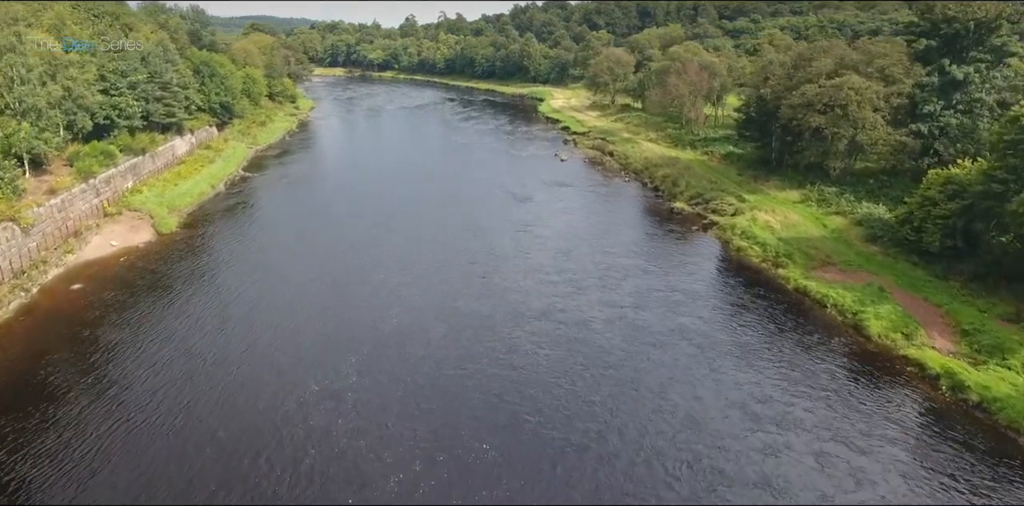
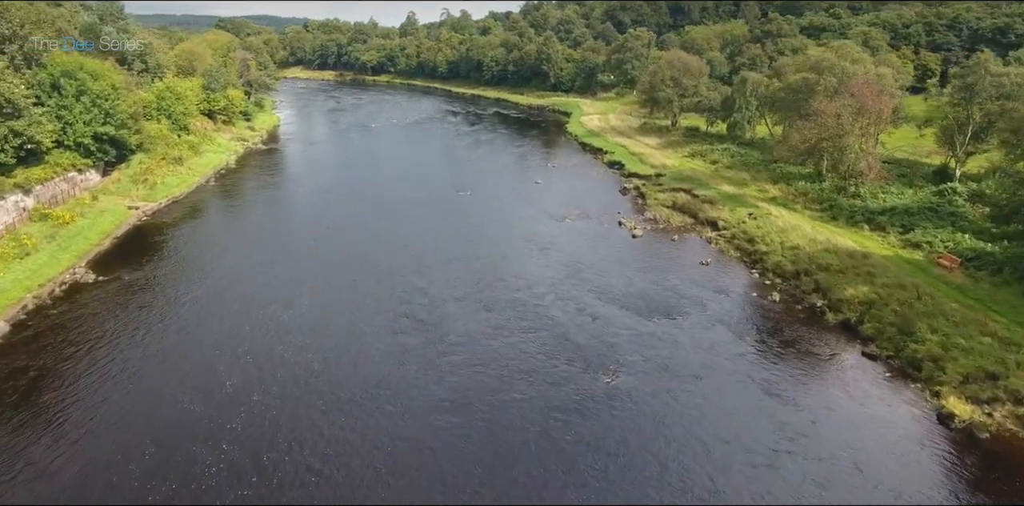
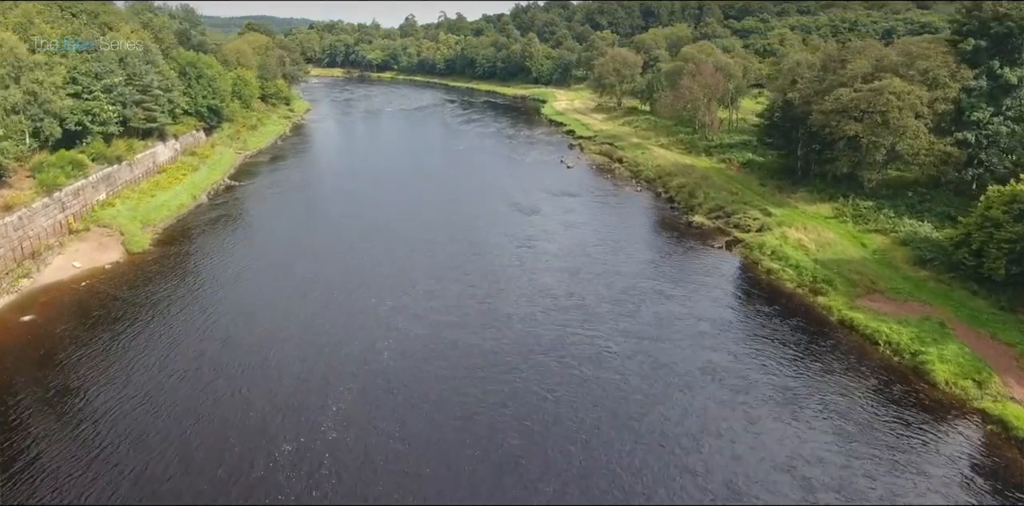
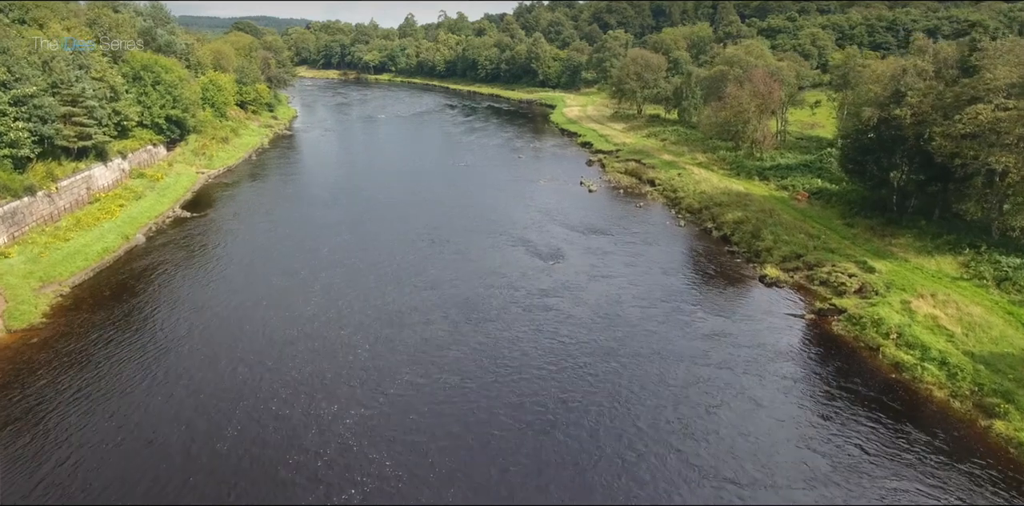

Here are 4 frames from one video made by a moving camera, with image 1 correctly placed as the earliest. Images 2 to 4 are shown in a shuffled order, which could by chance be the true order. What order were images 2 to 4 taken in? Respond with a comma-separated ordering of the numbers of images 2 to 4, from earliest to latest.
3, 4, 2
